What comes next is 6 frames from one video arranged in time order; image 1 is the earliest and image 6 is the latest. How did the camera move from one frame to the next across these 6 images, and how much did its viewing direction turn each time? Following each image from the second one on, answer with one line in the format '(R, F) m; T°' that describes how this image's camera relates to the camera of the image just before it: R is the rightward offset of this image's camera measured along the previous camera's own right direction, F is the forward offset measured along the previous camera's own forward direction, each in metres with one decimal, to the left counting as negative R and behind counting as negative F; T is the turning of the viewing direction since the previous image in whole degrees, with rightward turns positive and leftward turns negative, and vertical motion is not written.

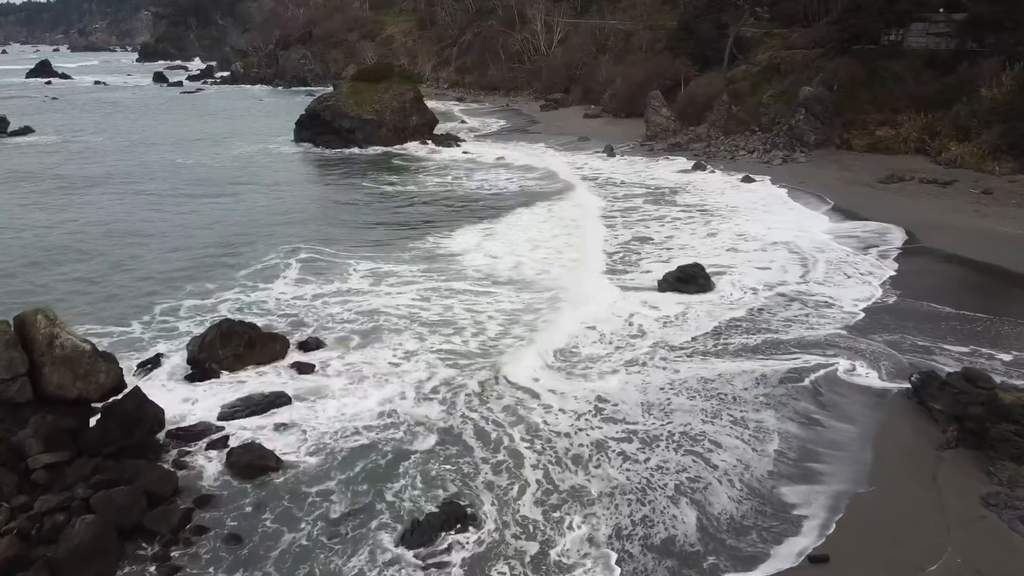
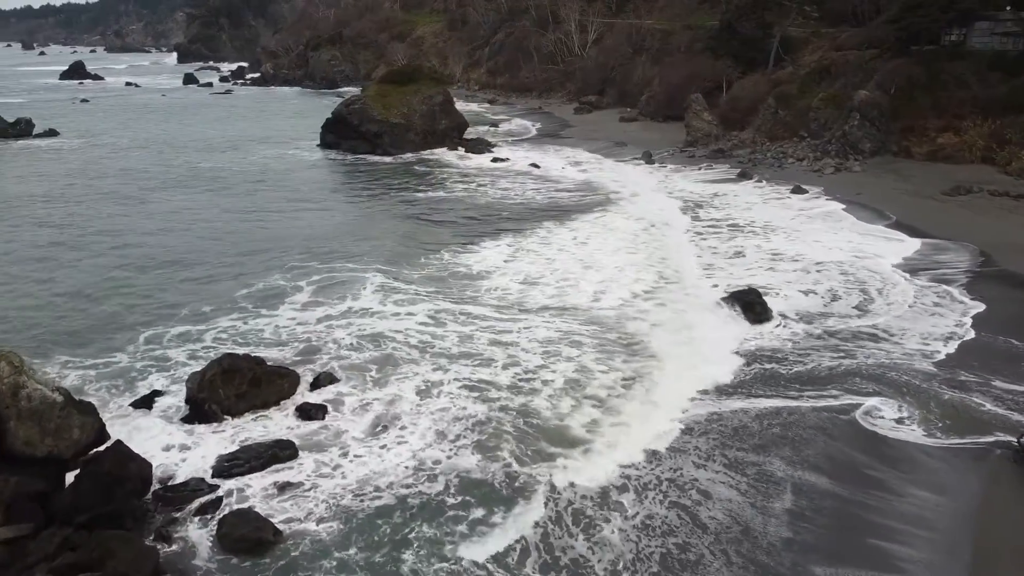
(-0.1, +1.2) m; -2°
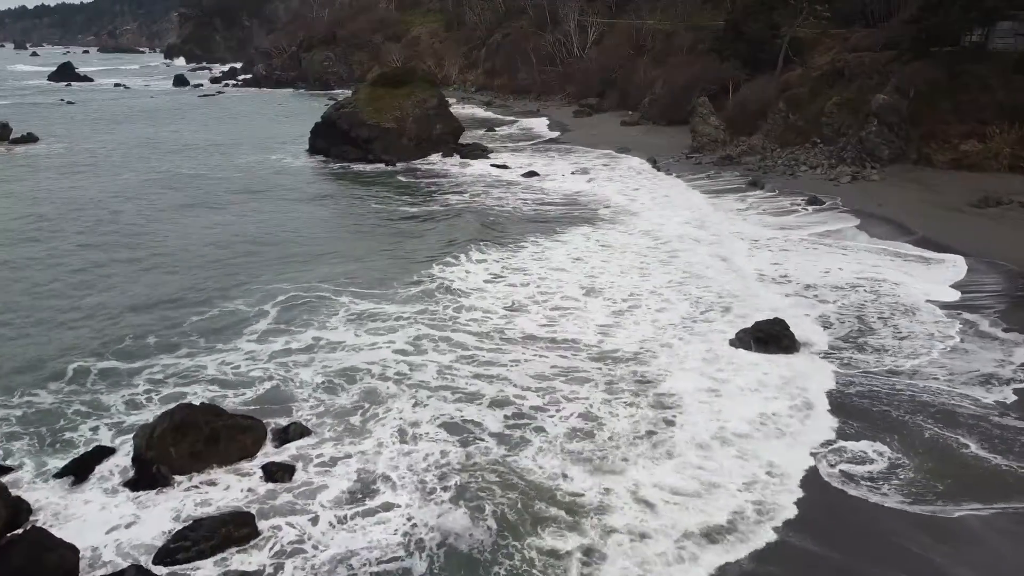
(0.0, +1.2) m; 0°
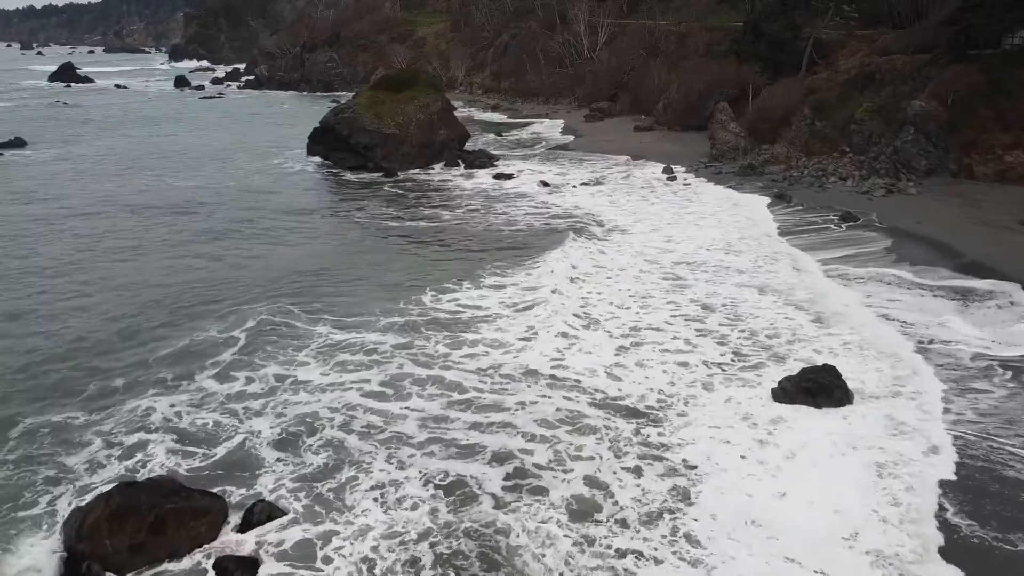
(0.0, +1.4) m; -1°
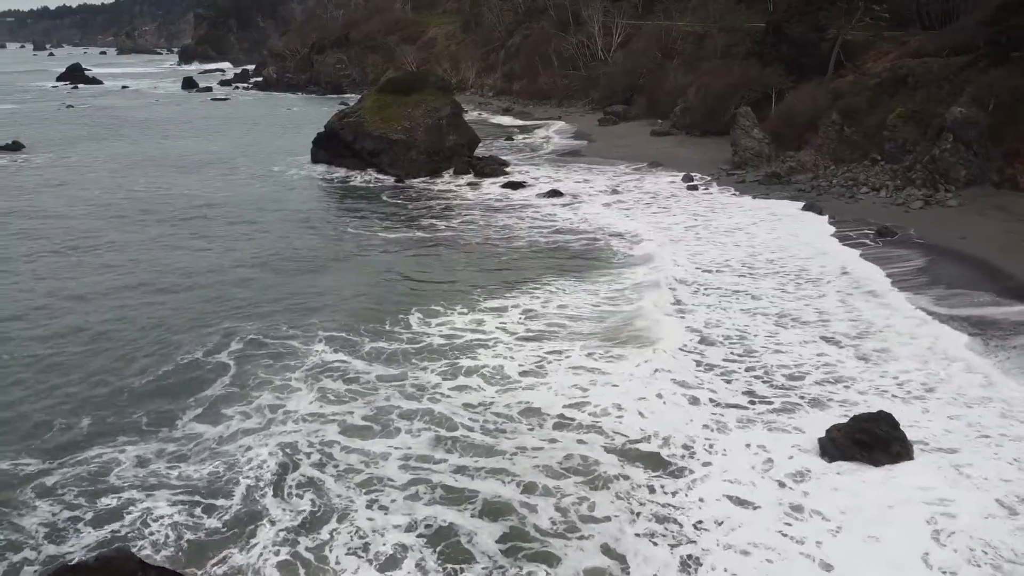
(-0.1, +1.0) m; -1°
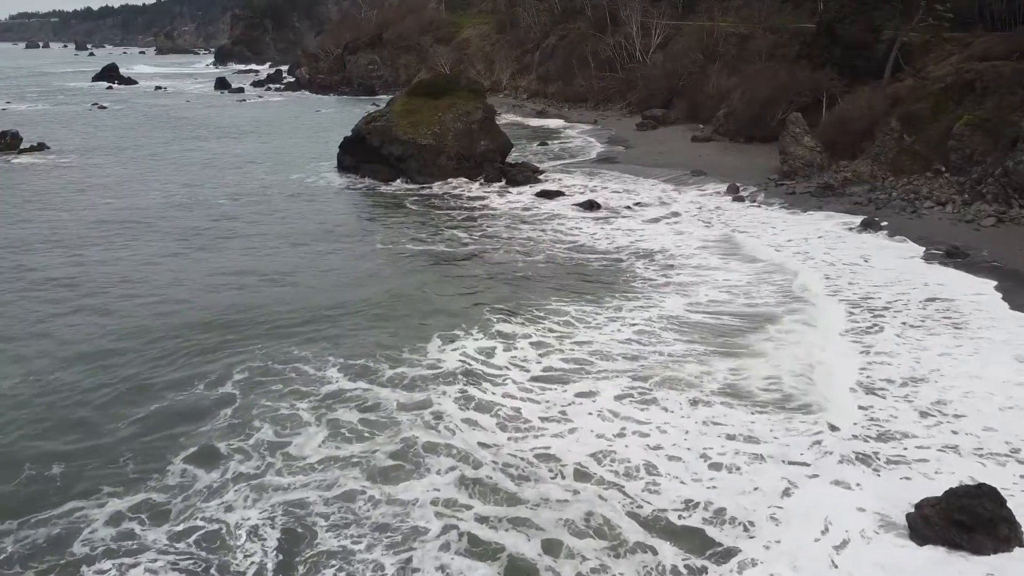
(-0.1, +1.0) m; -2°
